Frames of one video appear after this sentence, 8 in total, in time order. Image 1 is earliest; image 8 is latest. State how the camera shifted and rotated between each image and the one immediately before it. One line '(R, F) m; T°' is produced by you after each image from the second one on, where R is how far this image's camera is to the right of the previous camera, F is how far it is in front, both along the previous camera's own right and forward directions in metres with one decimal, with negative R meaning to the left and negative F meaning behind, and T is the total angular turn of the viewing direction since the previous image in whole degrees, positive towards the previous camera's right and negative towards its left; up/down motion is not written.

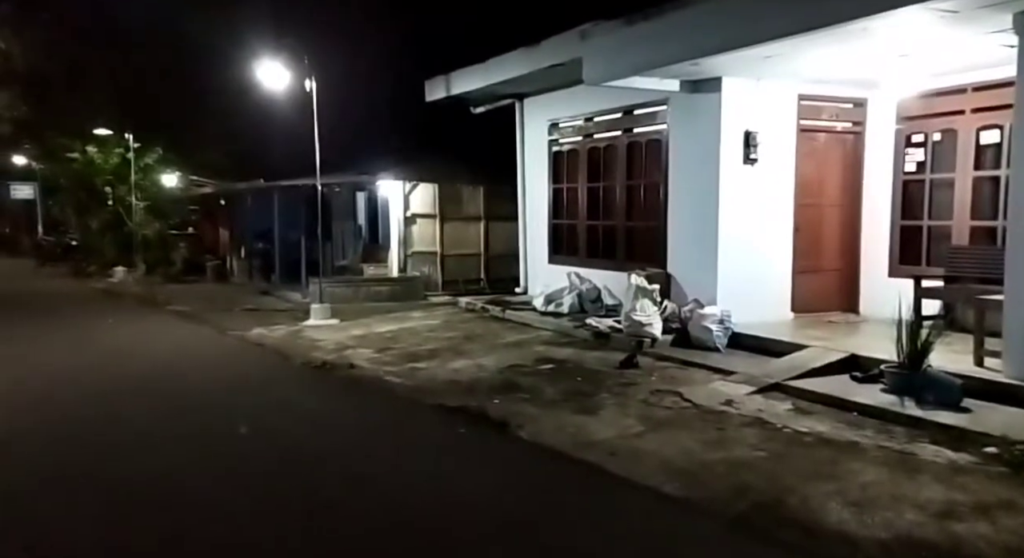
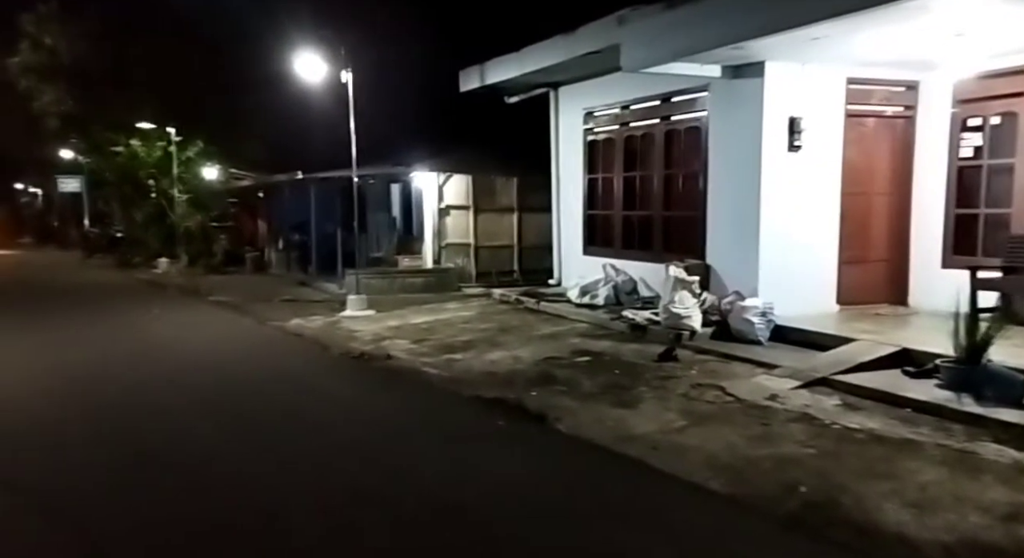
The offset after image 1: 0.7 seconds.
(-0.1, +0.2) m; -2°
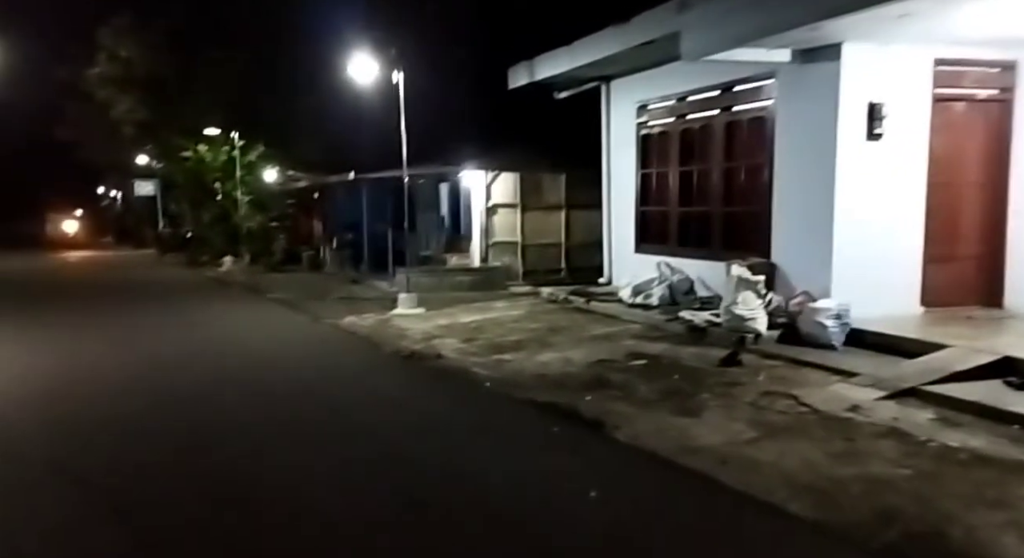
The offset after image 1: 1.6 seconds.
(-0.1, +0.5) m; -4°
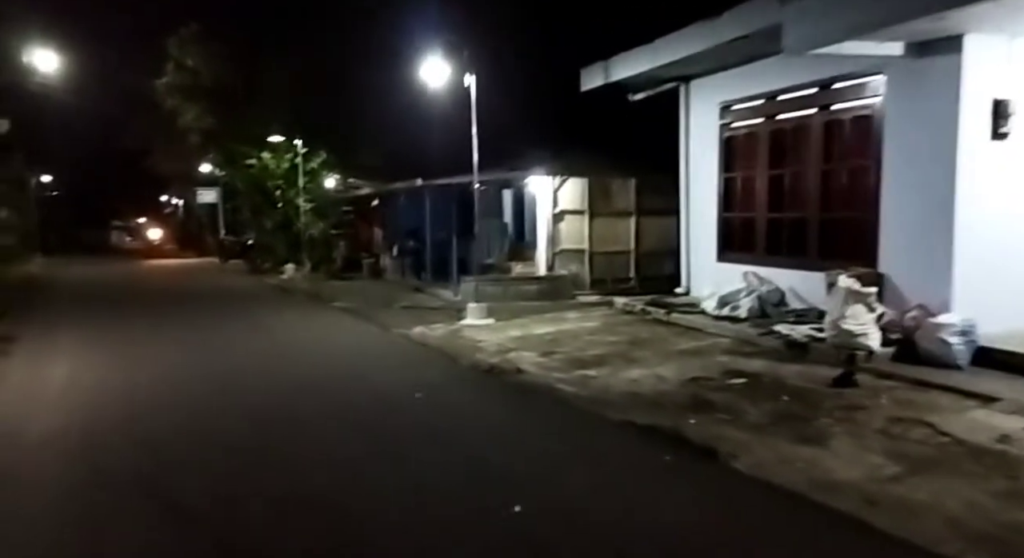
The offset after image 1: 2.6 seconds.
(-0.6, +0.5) m; -4°
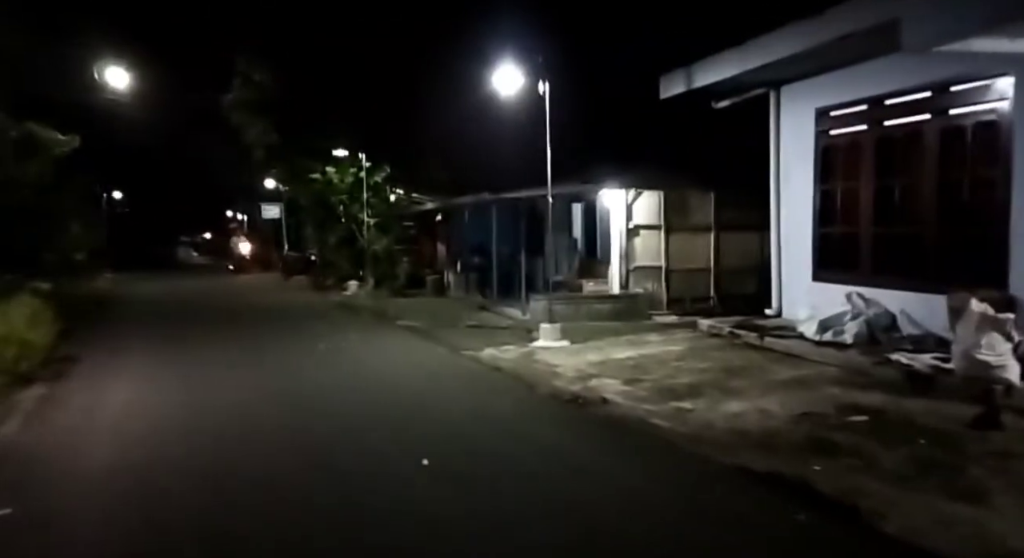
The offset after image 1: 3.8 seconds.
(-0.4, +0.8) m; -4°
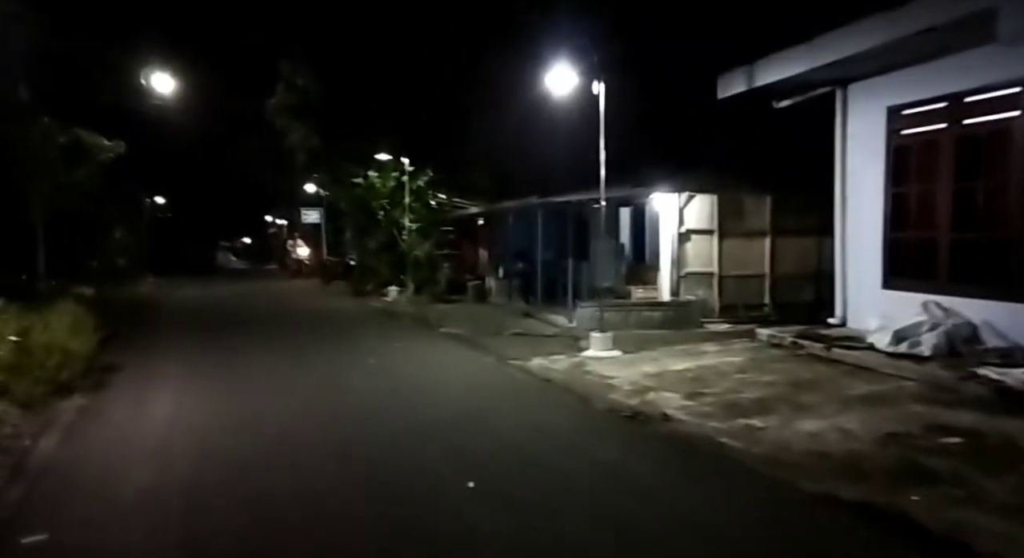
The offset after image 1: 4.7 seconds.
(-0.3, +0.5) m; -3°
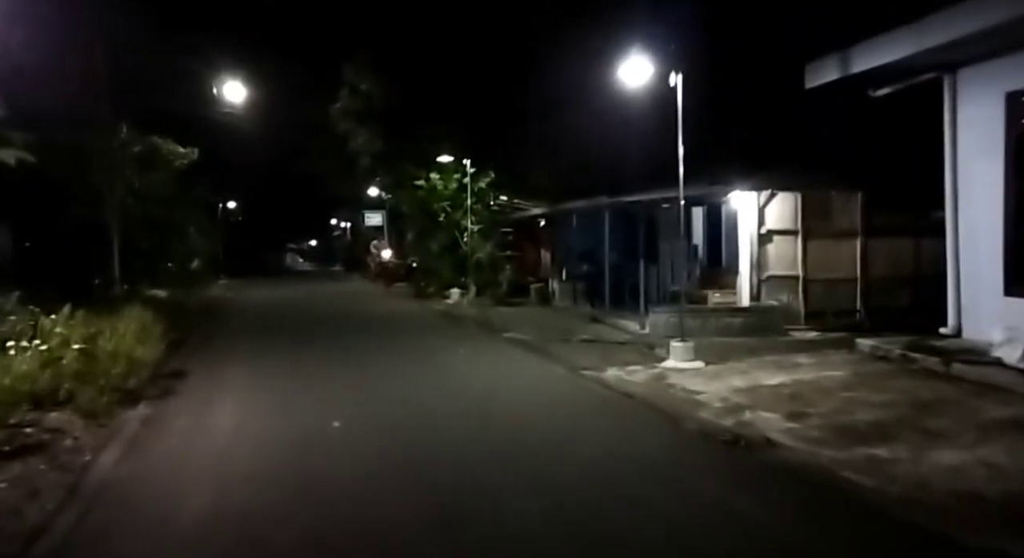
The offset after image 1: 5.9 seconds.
(-0.3, +0.8) m; -4°
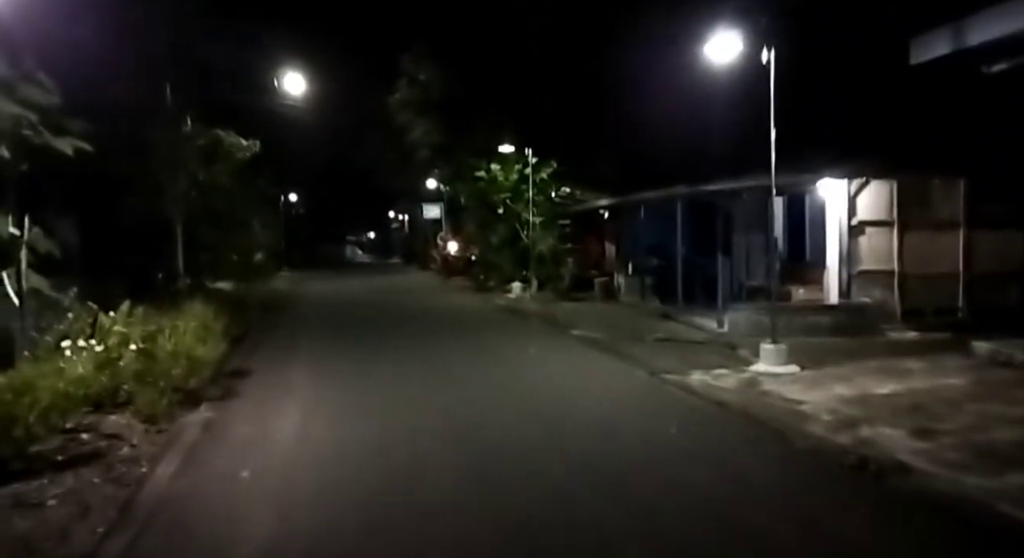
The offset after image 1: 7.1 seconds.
(-0.4, +0.8) m; -4°
